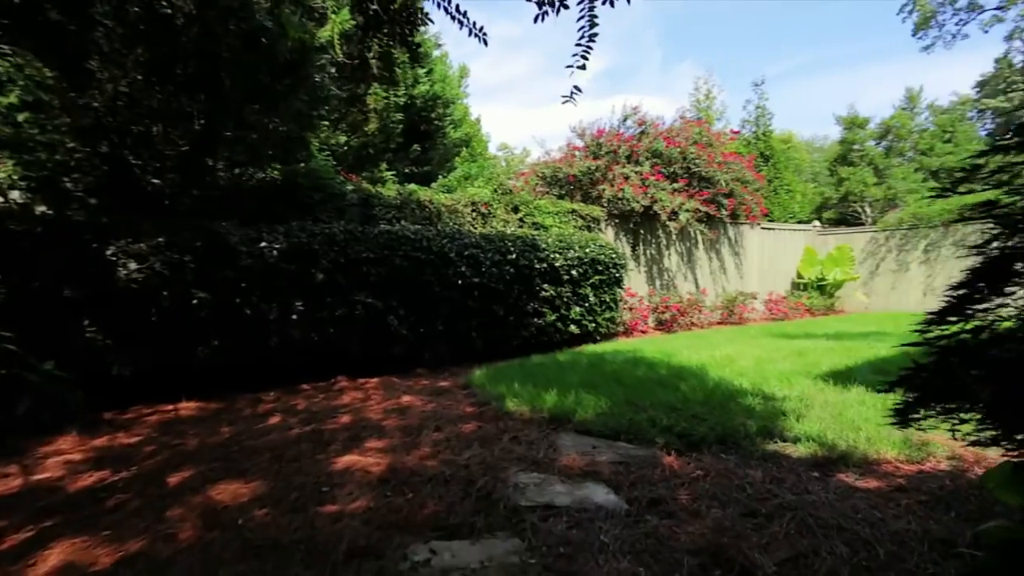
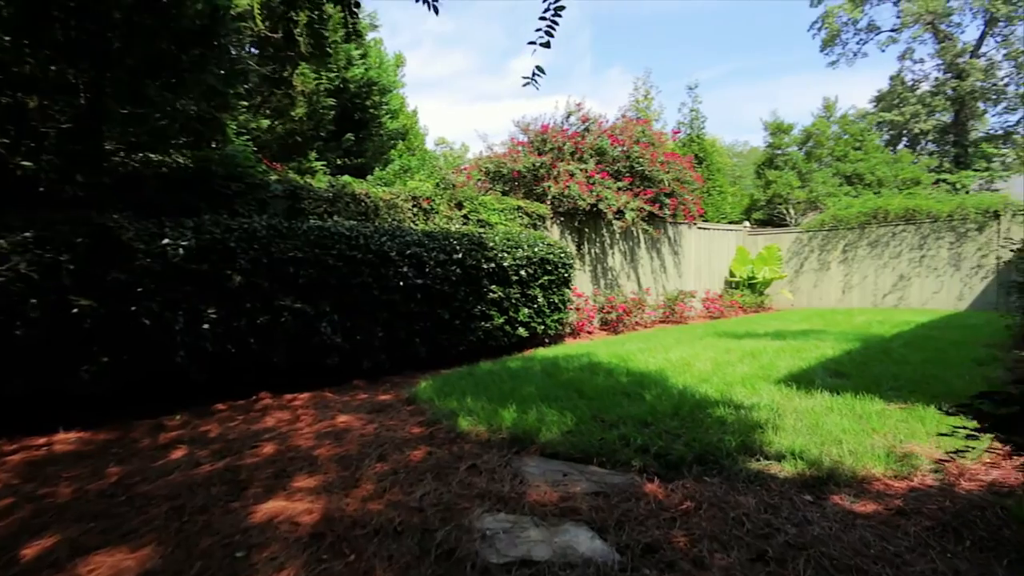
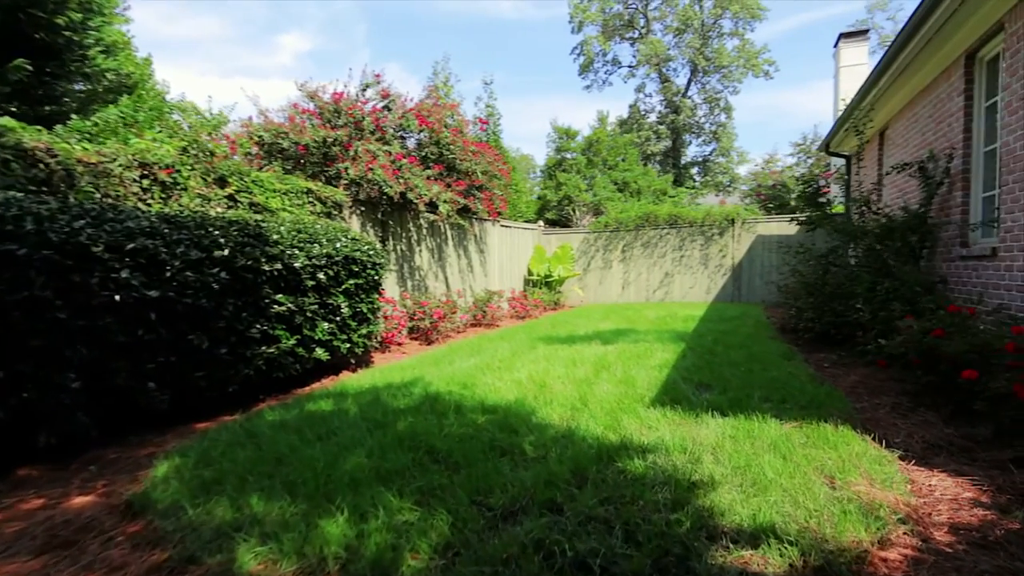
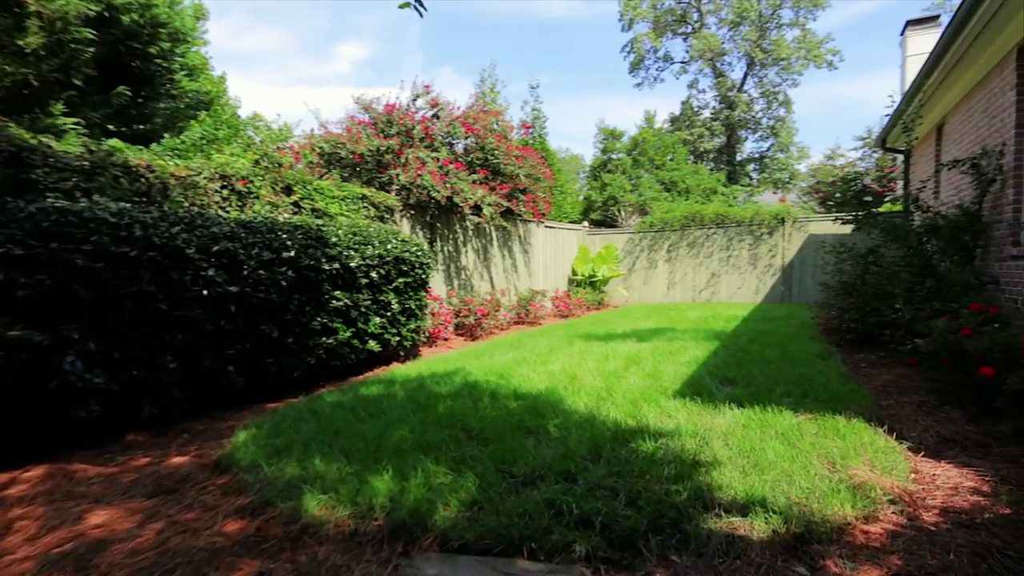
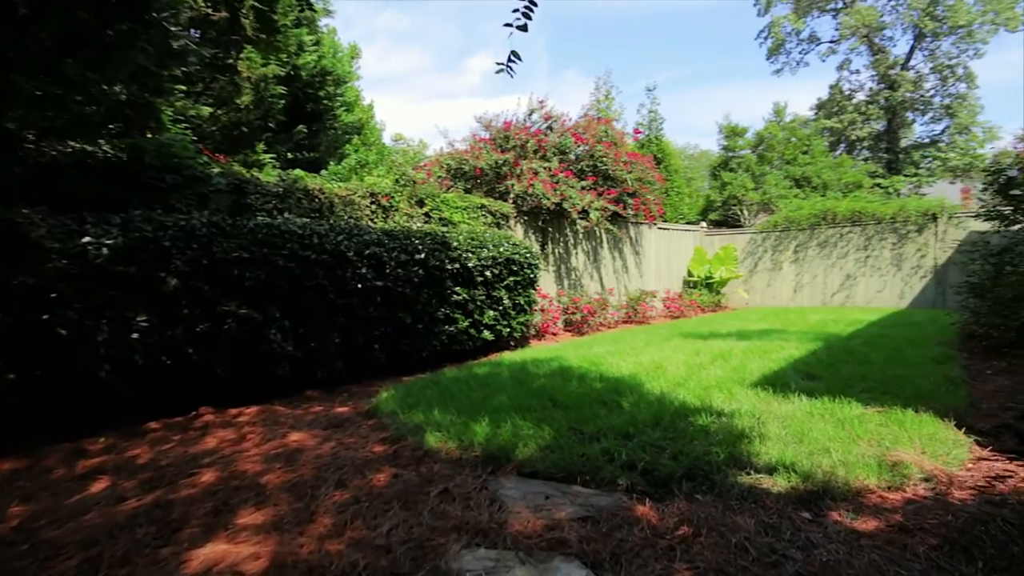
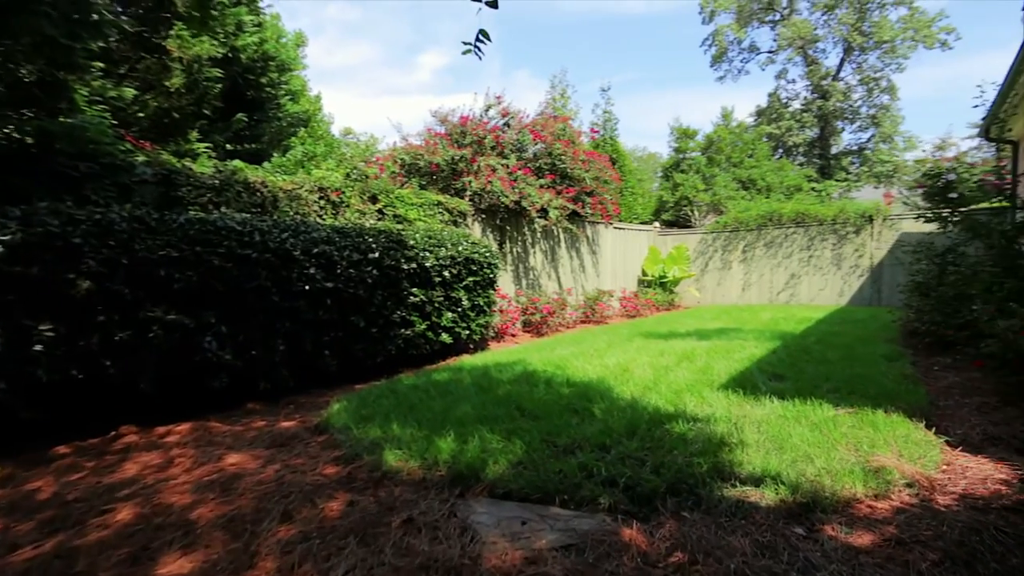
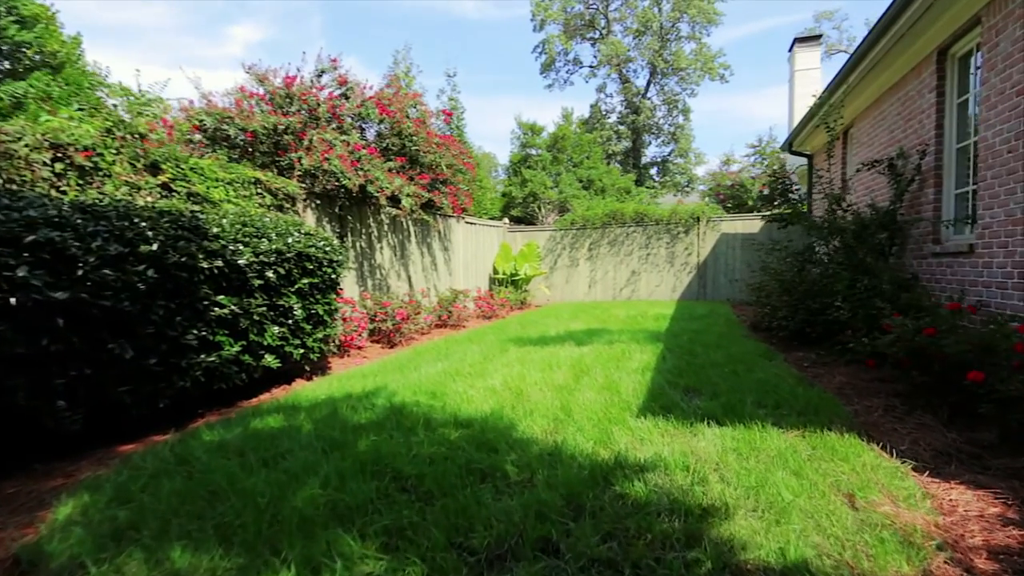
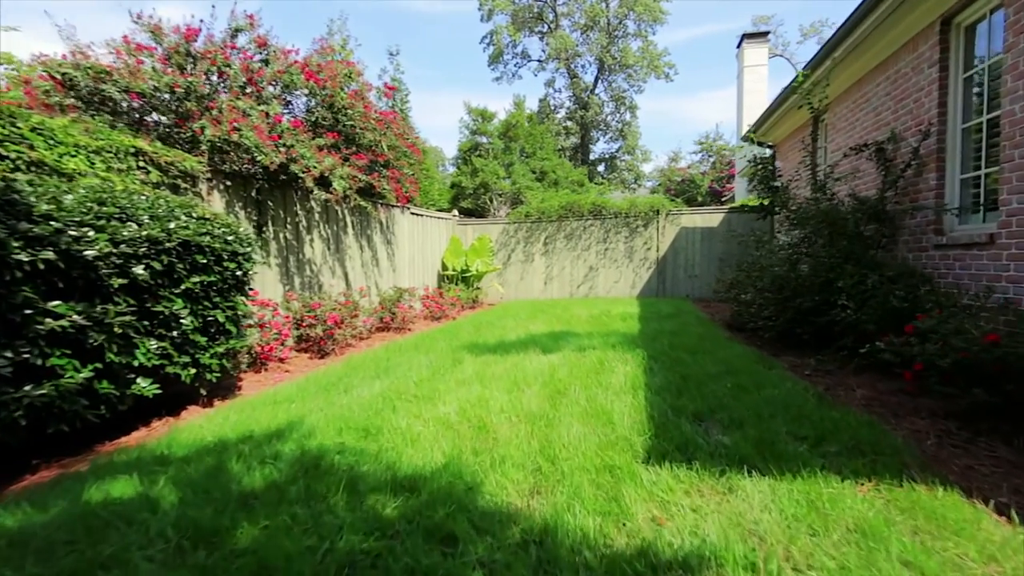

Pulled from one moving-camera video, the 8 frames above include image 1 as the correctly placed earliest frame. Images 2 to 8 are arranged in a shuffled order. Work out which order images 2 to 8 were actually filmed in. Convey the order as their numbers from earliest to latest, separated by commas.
2, 5, 6, 4, 3, 7, 8
